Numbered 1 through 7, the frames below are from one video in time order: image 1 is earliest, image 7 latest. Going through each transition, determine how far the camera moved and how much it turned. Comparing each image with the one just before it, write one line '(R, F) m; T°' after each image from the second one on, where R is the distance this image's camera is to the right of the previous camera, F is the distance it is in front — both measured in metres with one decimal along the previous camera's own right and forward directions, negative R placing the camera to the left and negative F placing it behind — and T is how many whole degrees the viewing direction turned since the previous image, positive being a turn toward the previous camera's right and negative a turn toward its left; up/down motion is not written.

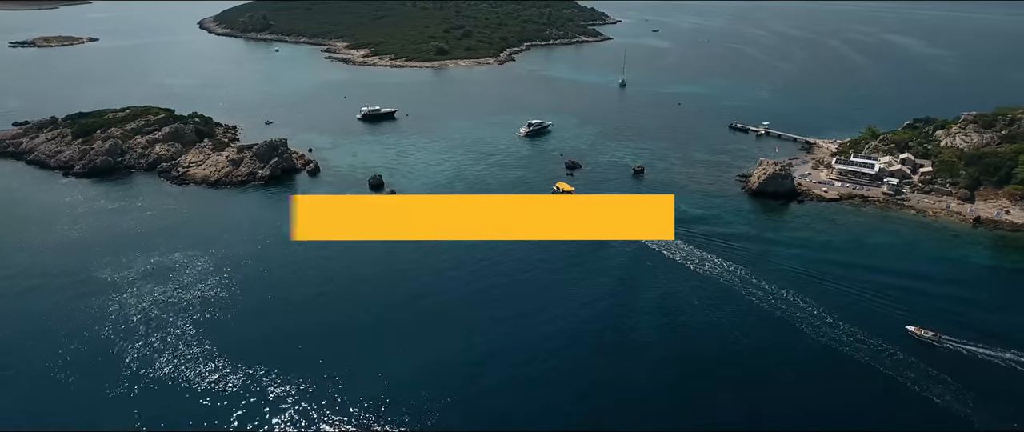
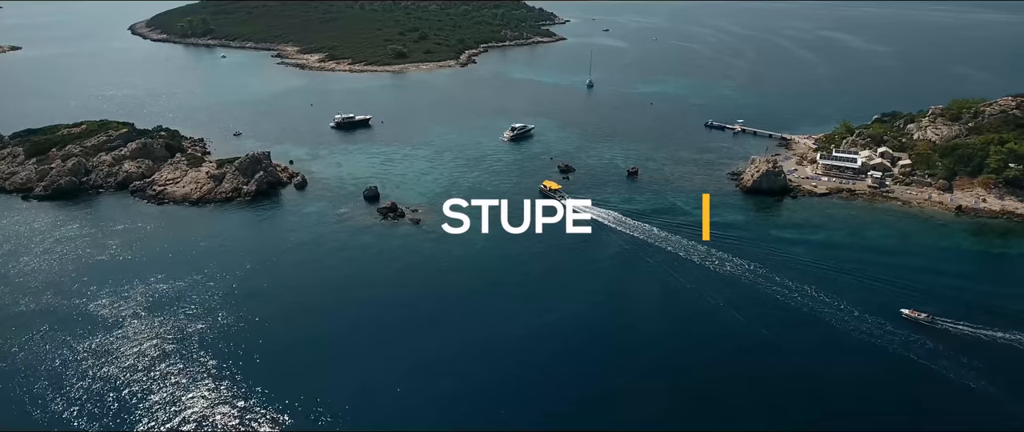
(-6.3, +1.2) m; +5°
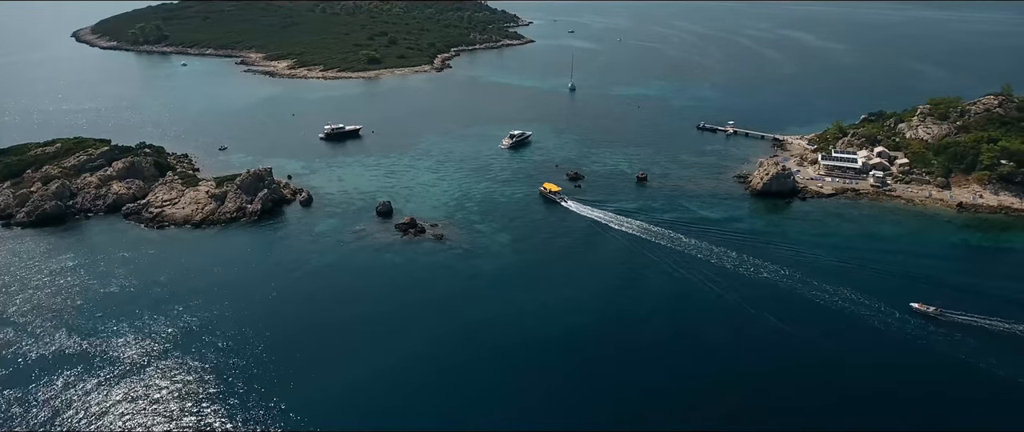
(-6.6, +1.2) m; +4°
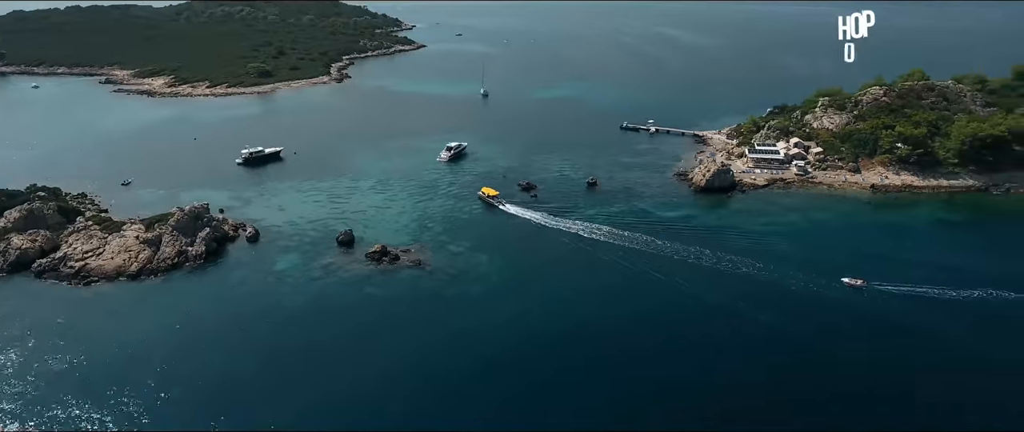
(-8.8, +1.9) m; +11°
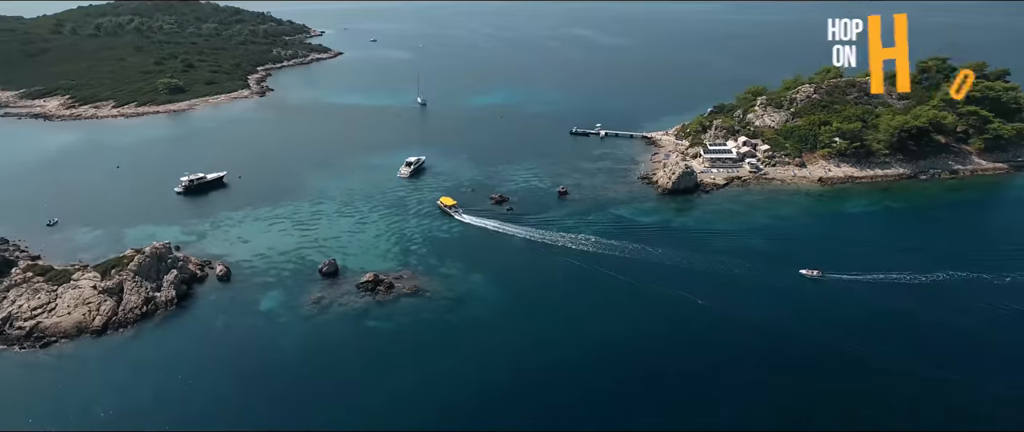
(-7.6, +1.5) m; +9°
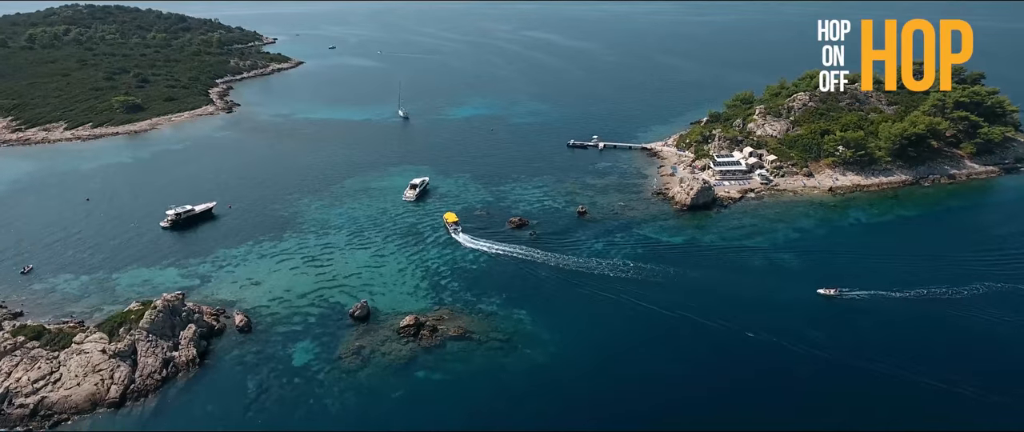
(-7.9, +3.3) m; +5°
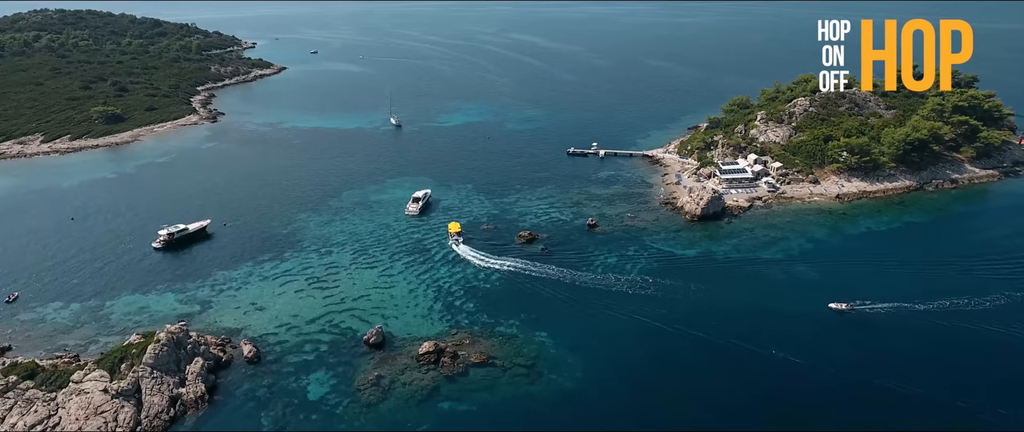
(-3.3, +2.0) m; +2°
